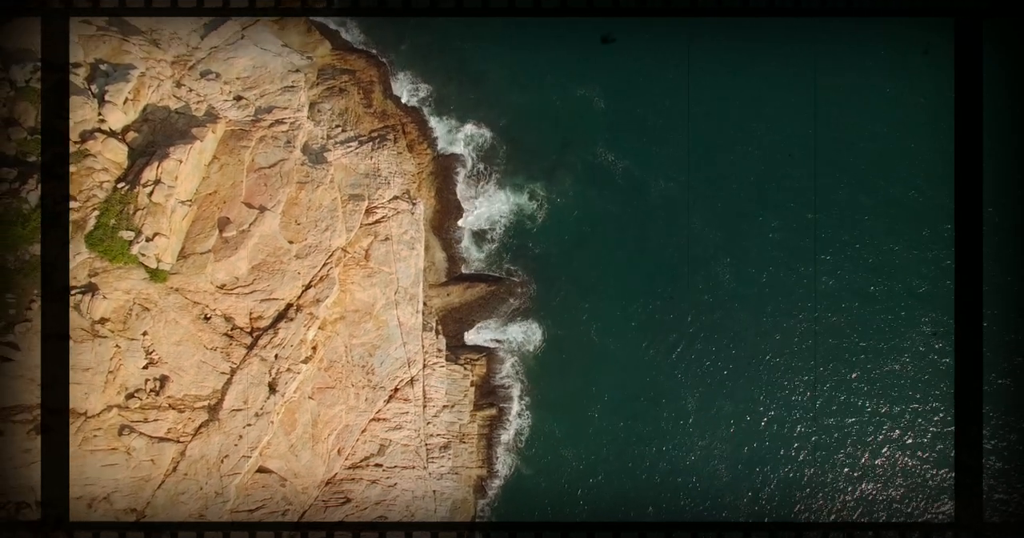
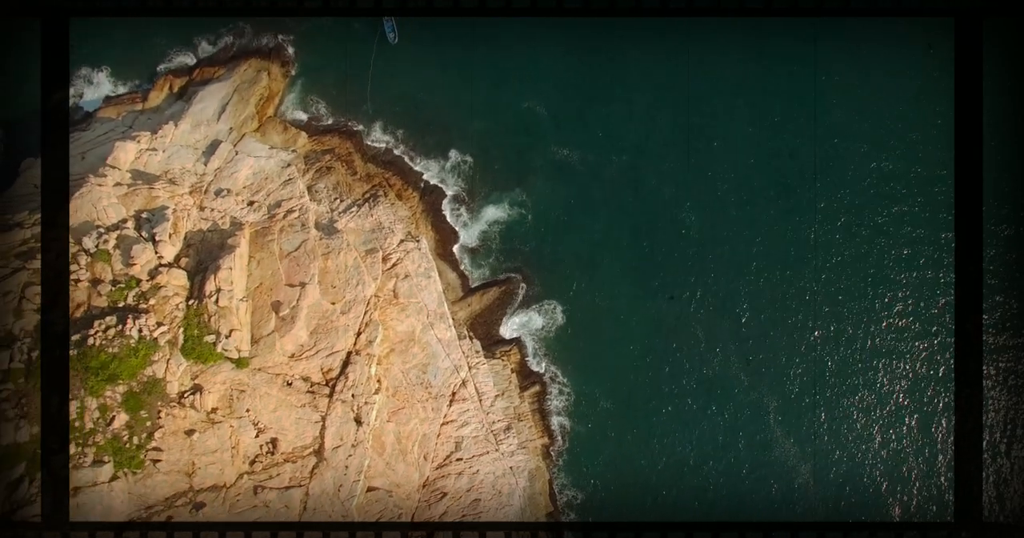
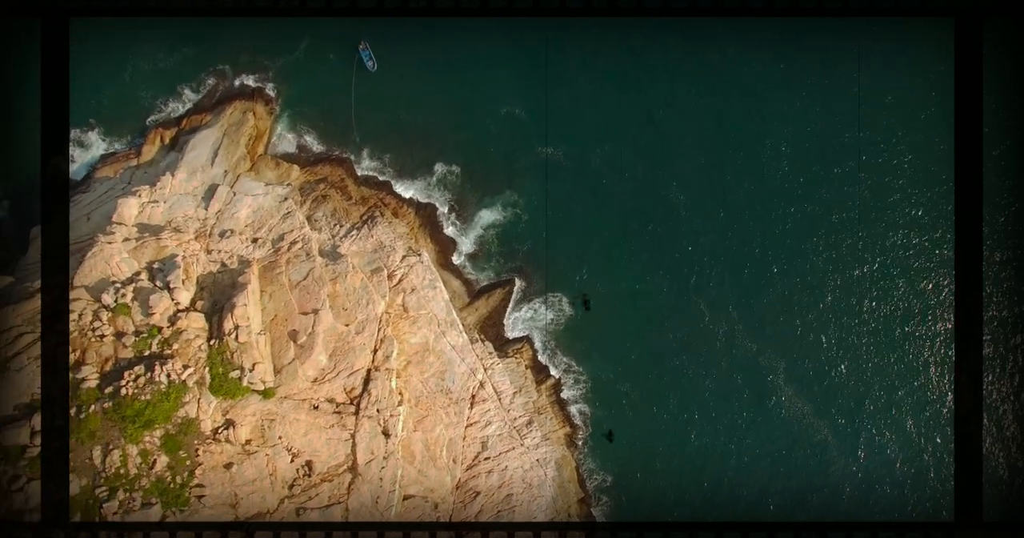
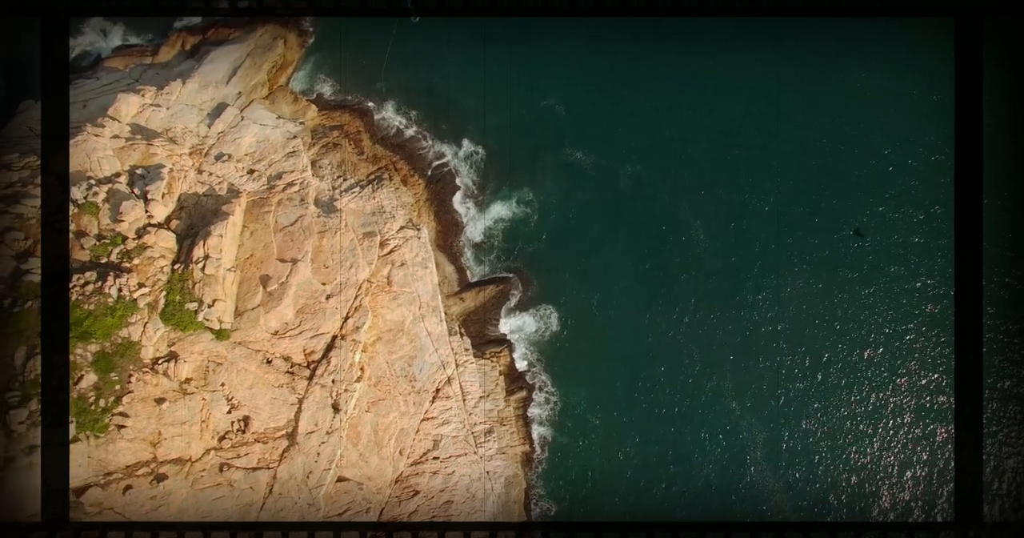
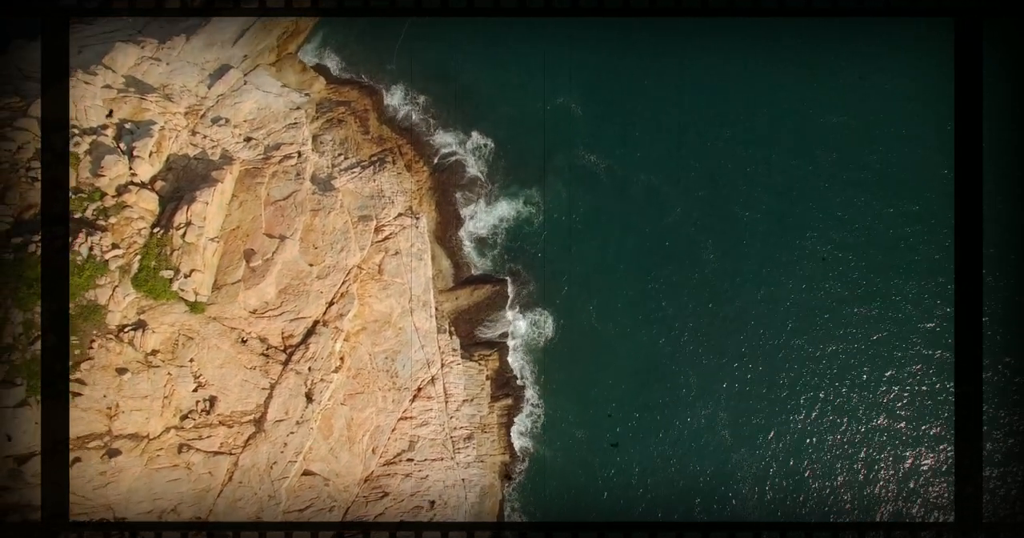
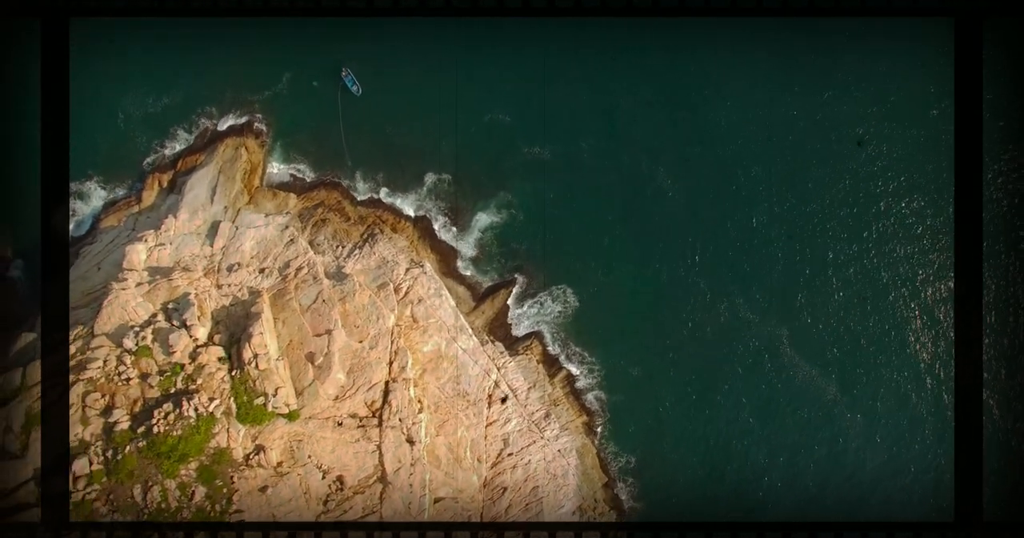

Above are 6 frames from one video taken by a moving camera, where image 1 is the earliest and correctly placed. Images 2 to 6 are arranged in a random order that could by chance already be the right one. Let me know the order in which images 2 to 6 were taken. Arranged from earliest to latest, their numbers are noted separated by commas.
5, 4, 2, 3, 6
